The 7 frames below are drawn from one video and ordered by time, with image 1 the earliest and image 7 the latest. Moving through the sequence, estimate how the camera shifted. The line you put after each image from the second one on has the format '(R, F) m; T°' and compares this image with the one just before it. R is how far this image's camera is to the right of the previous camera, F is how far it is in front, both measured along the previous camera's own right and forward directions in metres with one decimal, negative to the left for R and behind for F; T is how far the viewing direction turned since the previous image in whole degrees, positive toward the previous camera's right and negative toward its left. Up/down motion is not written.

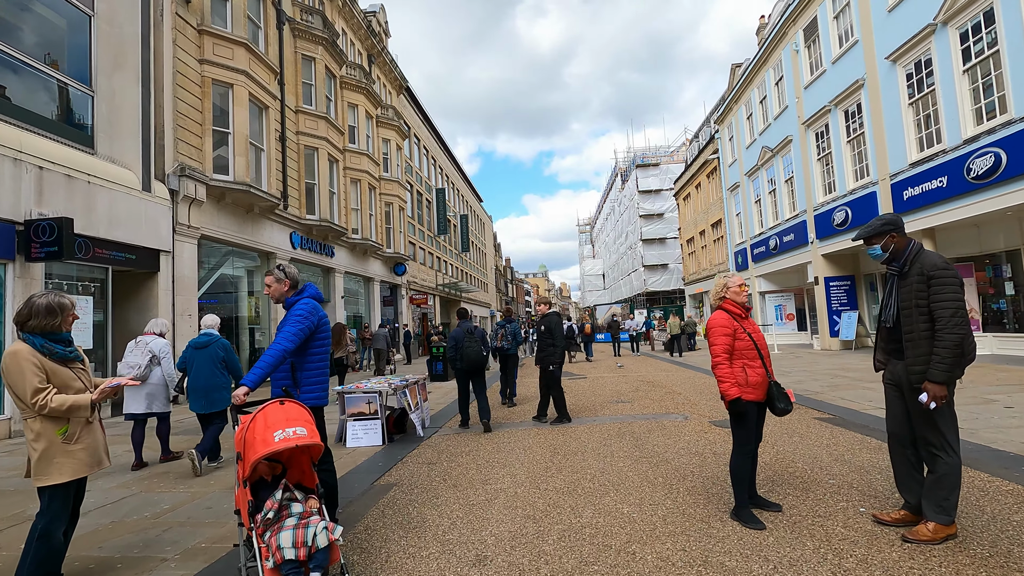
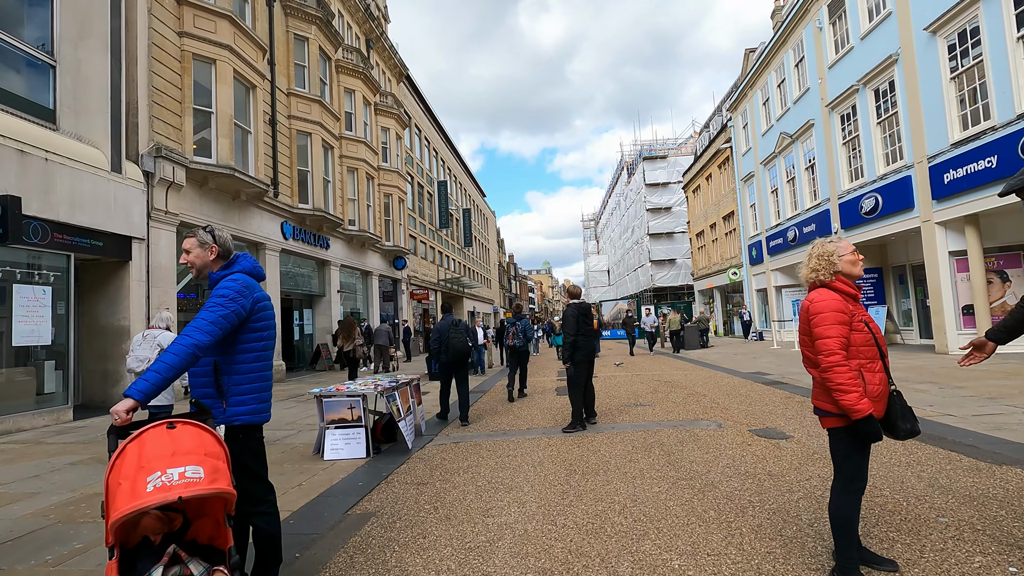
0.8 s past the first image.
(0.0, +0.9) m; 0°
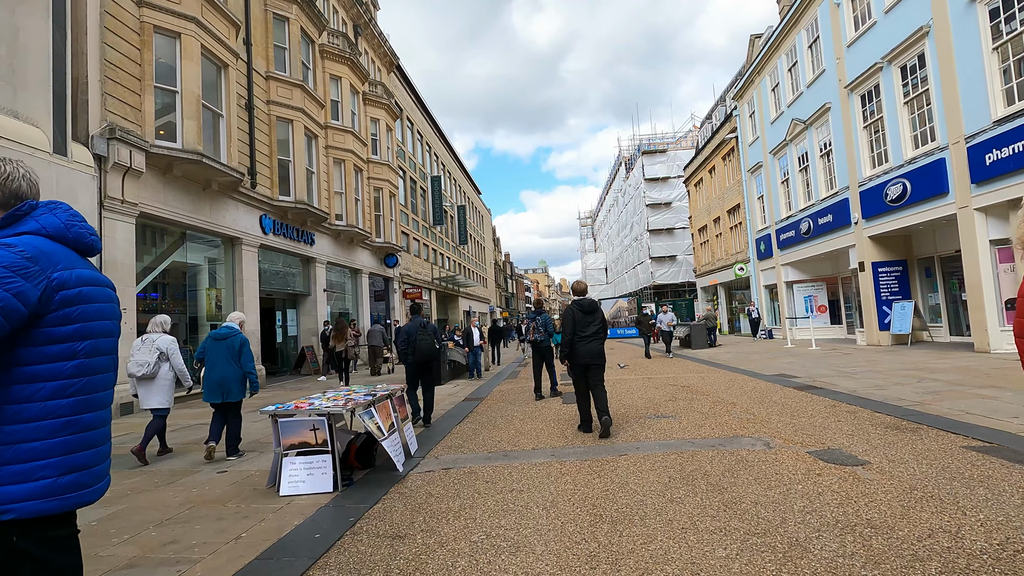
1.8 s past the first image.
(-0.1, +1.1) m; 0°
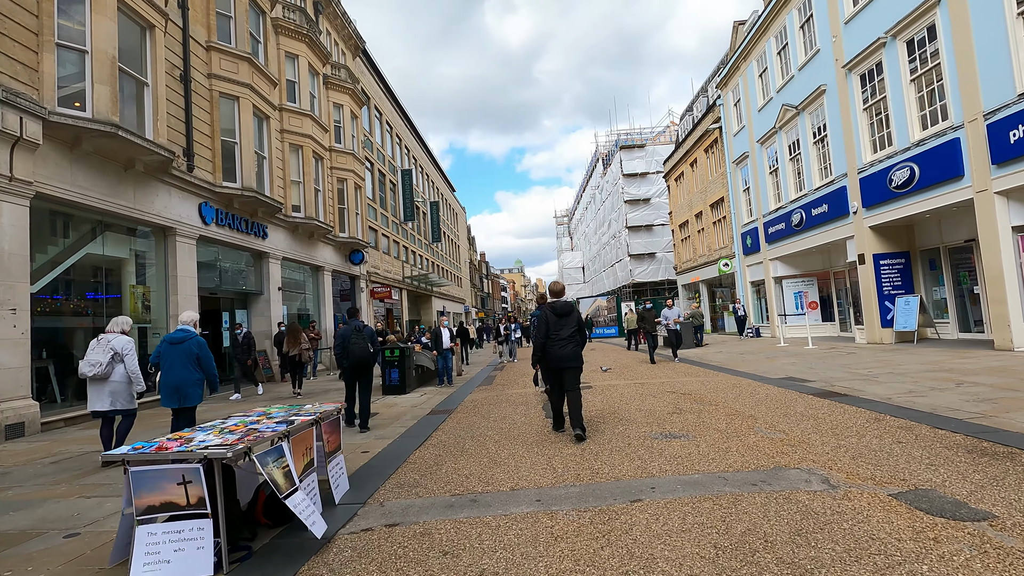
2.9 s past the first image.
(0.0, +1.4) m; +3°
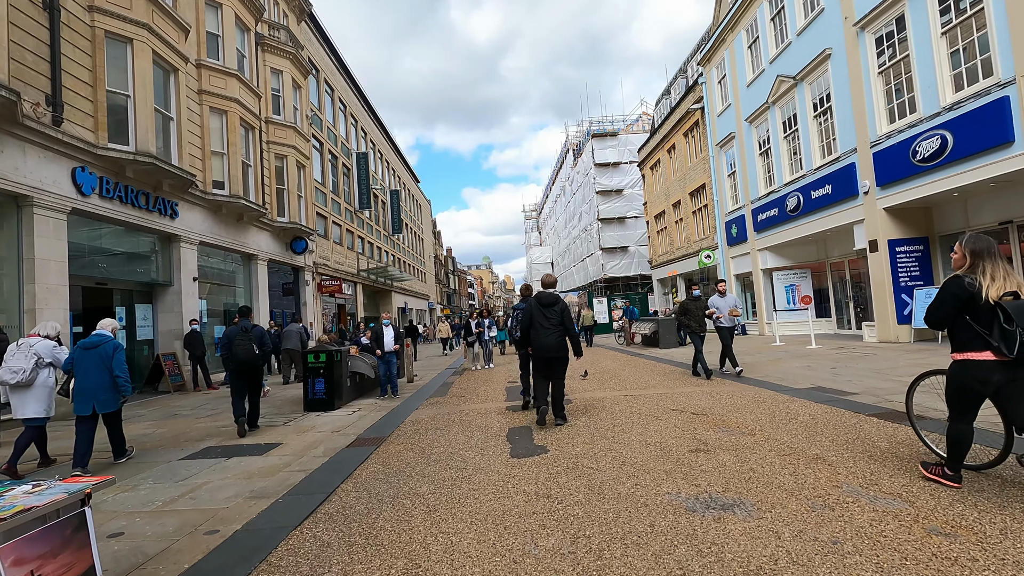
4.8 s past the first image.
(+0.2, +2.2) m; +3°
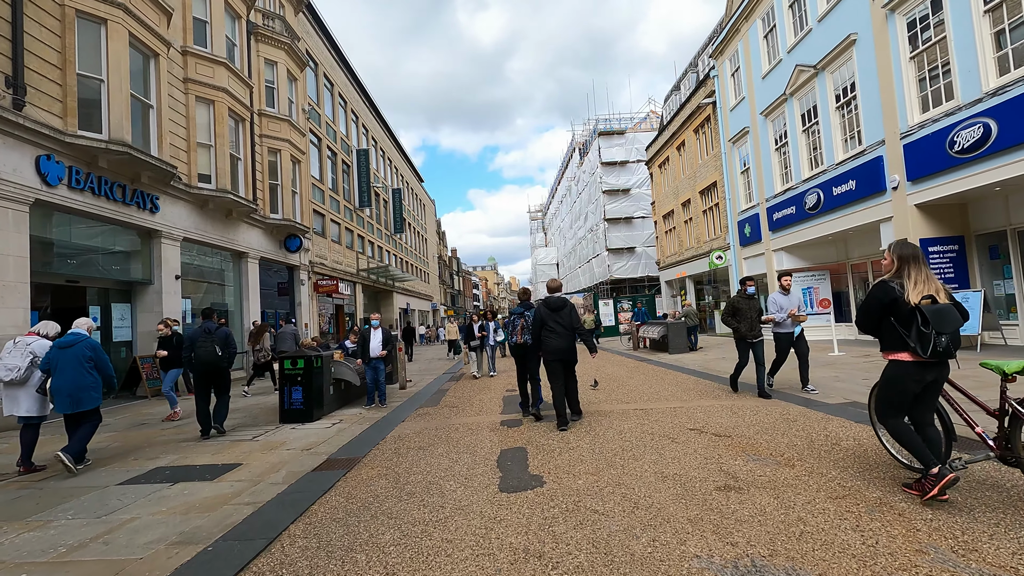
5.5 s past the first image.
(+0.1, +0.8) m; -1°
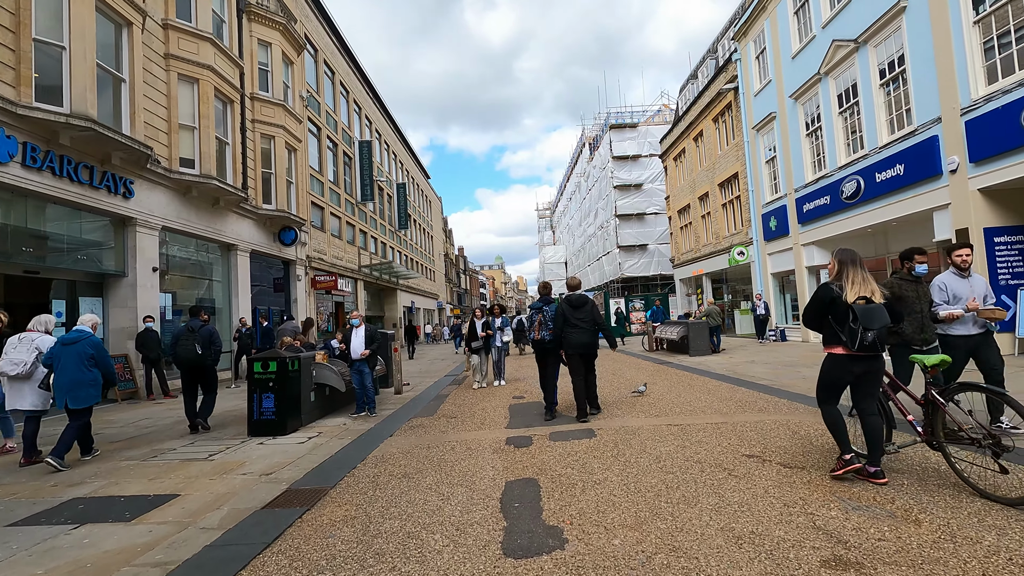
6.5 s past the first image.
(0.0, +1.1) m; -1°
